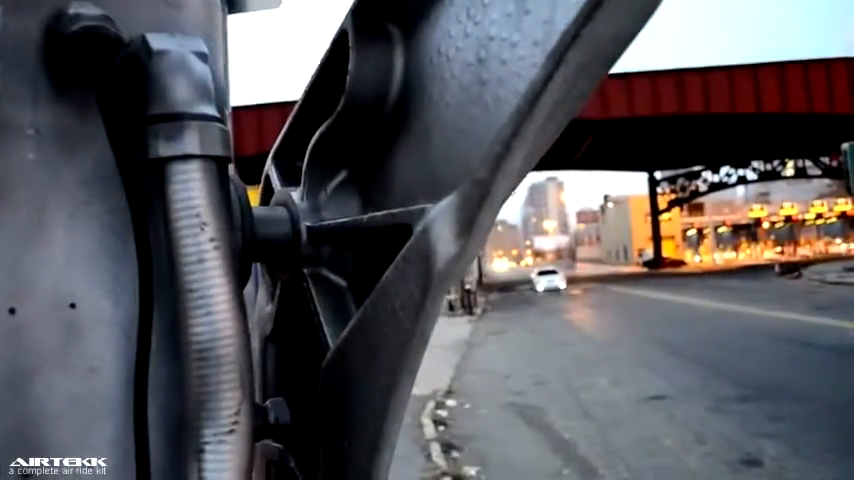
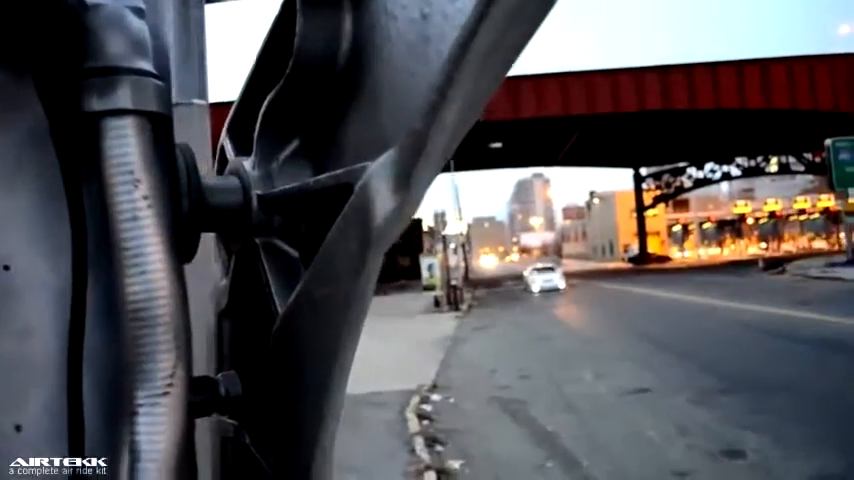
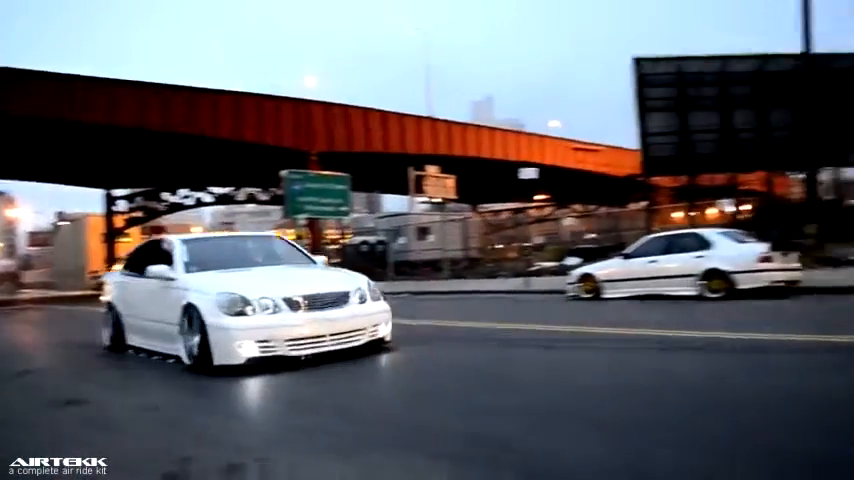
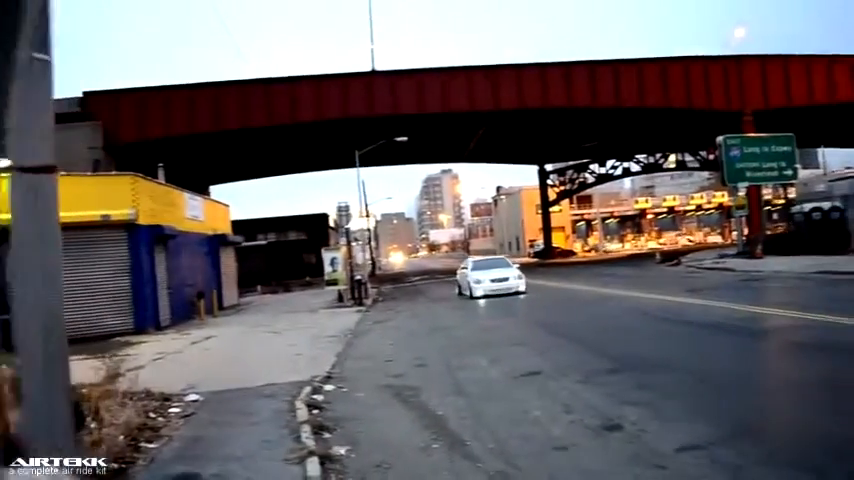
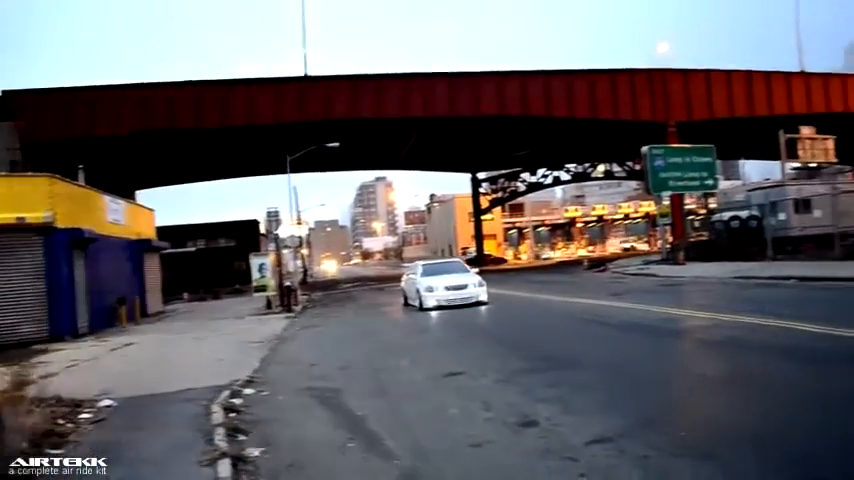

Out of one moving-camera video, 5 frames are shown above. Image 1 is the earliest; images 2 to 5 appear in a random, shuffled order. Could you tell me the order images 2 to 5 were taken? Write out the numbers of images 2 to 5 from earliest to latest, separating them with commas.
2, 4, 5, 3
